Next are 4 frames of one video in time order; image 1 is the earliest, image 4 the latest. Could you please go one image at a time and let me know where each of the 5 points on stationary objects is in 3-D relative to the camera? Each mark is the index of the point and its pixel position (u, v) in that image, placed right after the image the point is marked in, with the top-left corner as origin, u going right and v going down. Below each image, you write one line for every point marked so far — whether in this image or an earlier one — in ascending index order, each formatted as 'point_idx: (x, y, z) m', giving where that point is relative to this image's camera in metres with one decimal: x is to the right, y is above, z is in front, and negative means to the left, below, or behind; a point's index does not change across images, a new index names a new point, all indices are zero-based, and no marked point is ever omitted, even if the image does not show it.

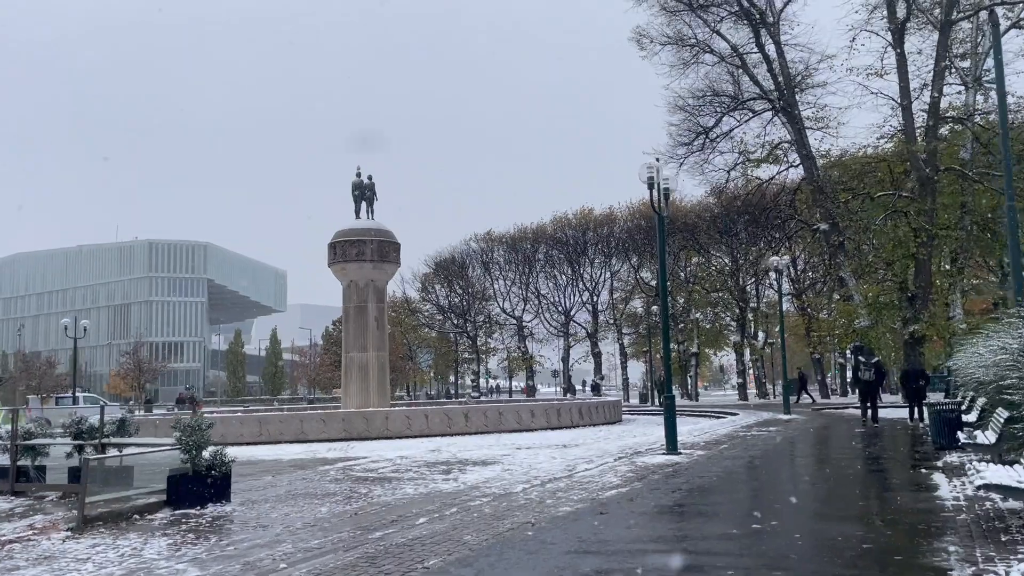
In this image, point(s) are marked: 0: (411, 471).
0: (-1.6, -2.9, +13.9) m
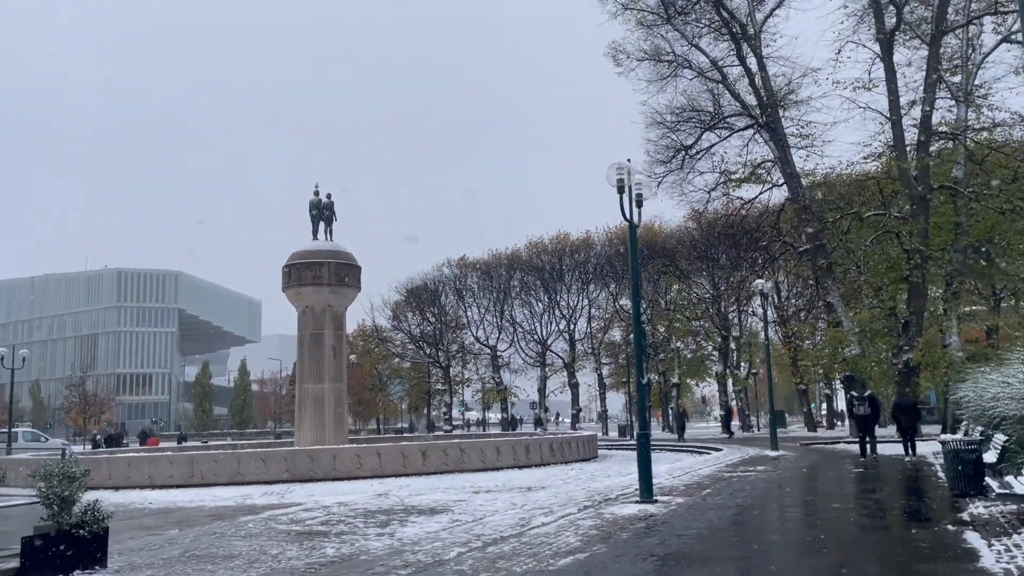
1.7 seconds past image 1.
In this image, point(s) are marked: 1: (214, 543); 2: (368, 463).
0: (-2.3, -3.1, +11.9) m
1: (-3.5, -3.0, +10.7) m
2: (-3.1, -3.7, +19.0) m
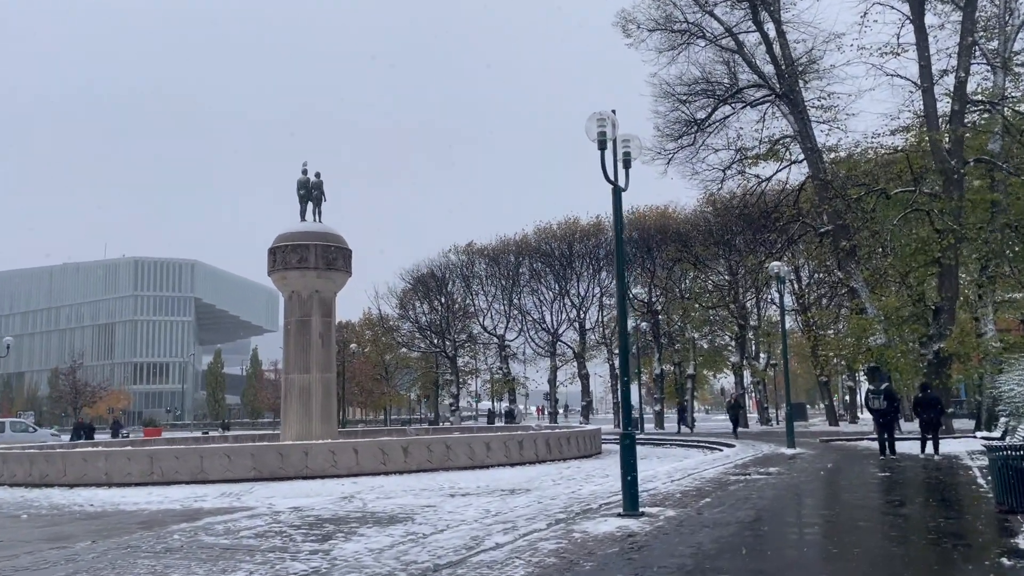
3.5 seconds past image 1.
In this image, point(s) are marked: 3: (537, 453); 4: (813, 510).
0: (-2.7, -2.8, +10.3) m
1: (-4.0, -2.8, +9.1) m
2: (-3.3, -3.4, +17.4) m
3: (+0.6, -3.7, +20.0) m
4: (+3.4, -2.5, +10.1) m
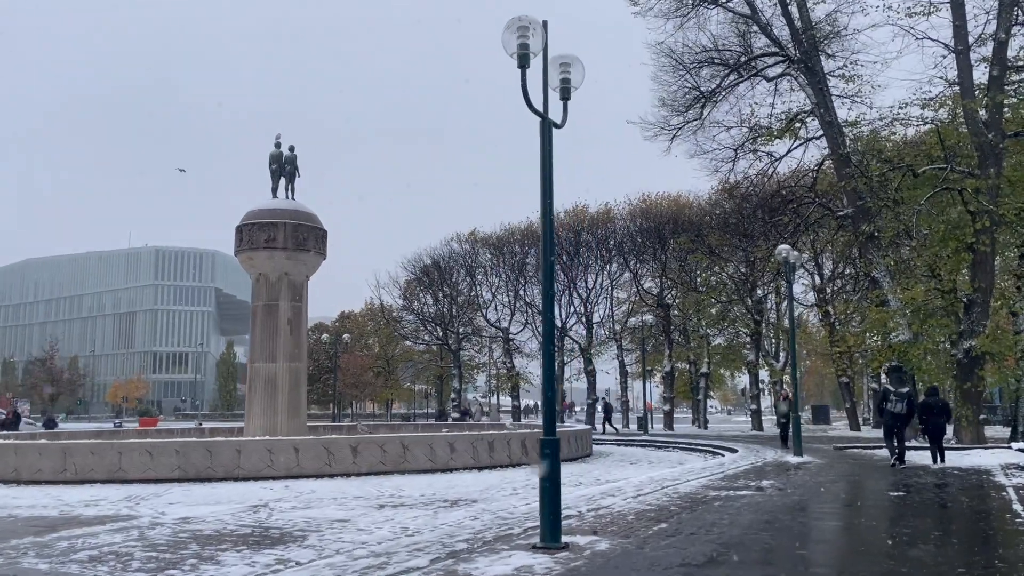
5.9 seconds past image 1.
0: (-3.6, -2.5, +8.2) m
1: (-4.9, -2.4, +7.0) m
2: (-4.0, -3.0, +15.3) m
3: (0.0, -3.3, +17.8) m
4: (+2.5, -2.2, +7.8) m
